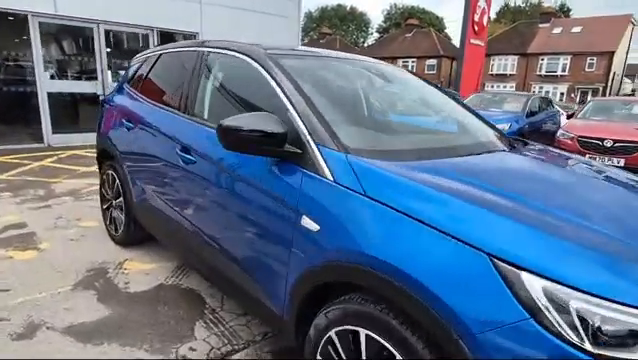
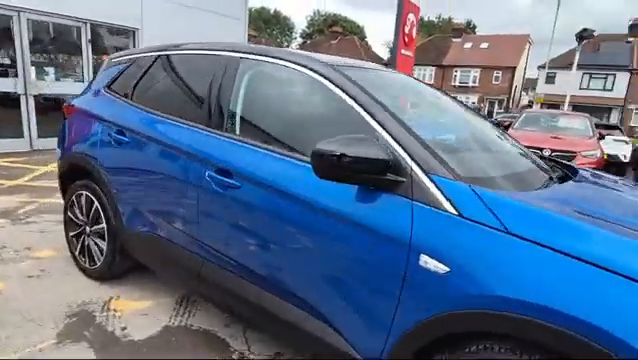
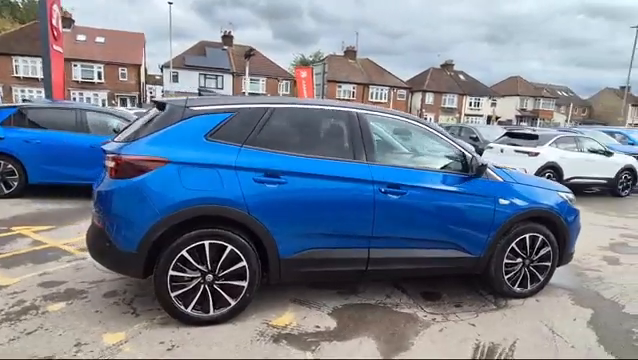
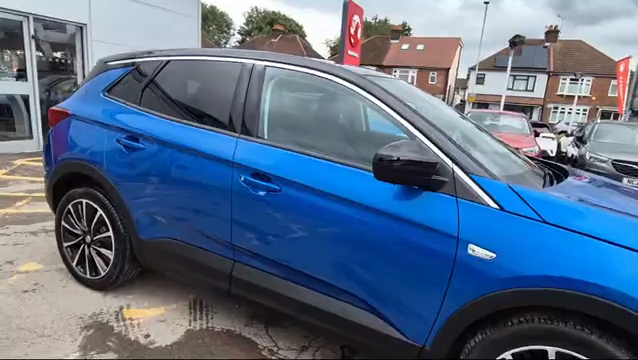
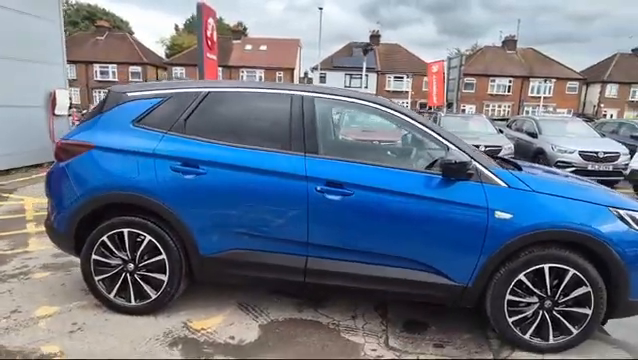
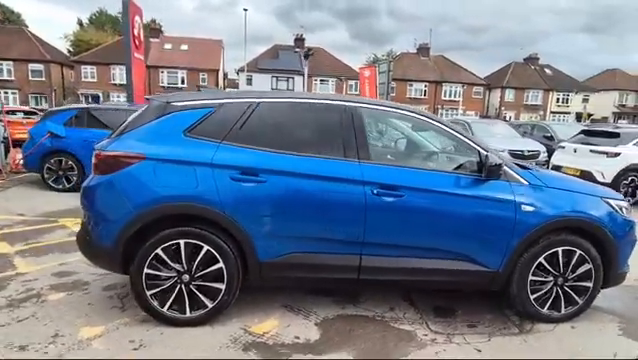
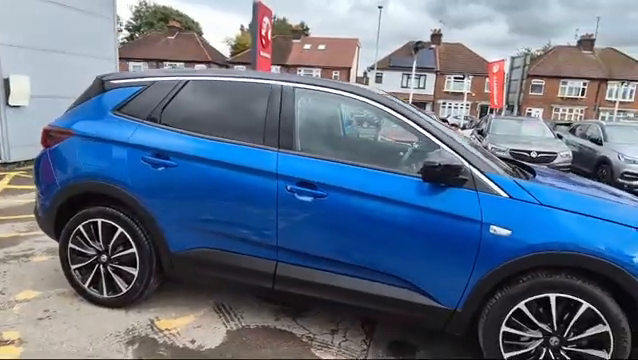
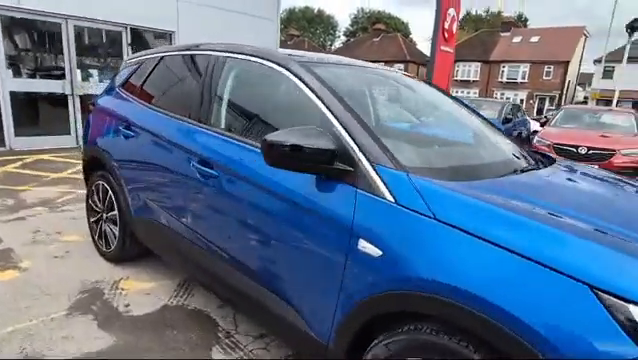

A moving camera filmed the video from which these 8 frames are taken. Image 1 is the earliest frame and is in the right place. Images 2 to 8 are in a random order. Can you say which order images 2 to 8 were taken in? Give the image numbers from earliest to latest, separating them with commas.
8, 2, 4, 7, 5, 6, 3
